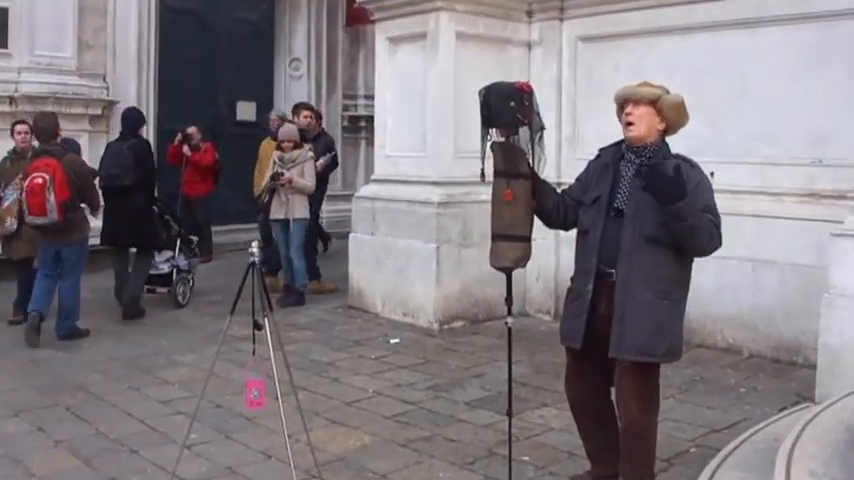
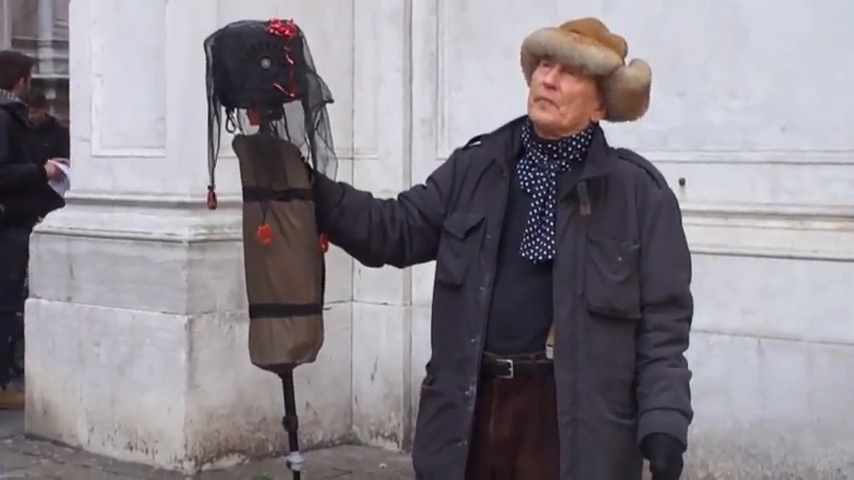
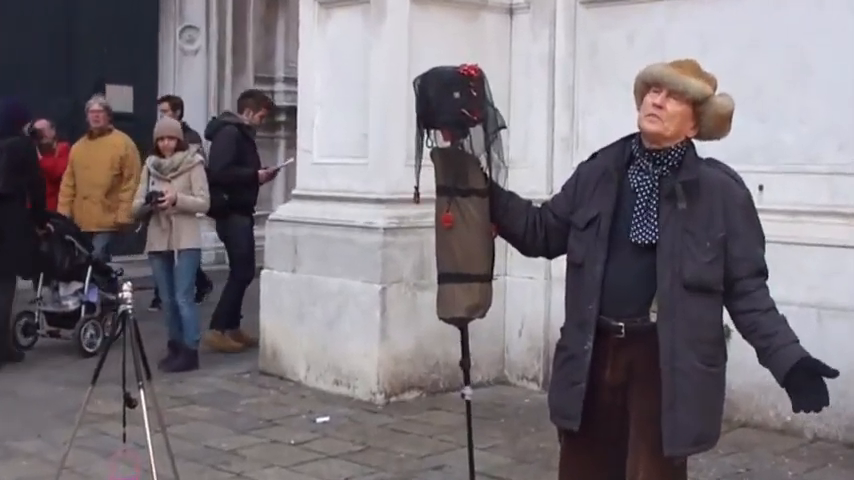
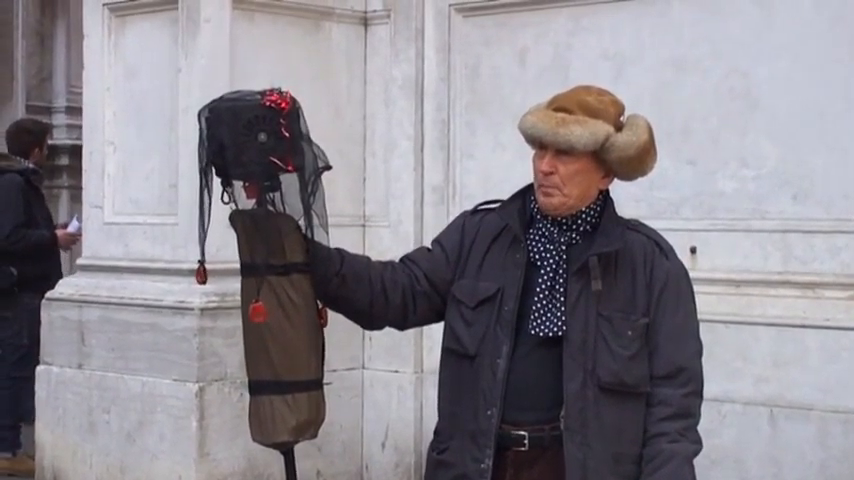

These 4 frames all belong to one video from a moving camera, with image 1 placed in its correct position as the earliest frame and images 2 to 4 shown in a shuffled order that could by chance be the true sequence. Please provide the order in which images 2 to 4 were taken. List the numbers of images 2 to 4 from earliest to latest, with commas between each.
3, 2, 4
